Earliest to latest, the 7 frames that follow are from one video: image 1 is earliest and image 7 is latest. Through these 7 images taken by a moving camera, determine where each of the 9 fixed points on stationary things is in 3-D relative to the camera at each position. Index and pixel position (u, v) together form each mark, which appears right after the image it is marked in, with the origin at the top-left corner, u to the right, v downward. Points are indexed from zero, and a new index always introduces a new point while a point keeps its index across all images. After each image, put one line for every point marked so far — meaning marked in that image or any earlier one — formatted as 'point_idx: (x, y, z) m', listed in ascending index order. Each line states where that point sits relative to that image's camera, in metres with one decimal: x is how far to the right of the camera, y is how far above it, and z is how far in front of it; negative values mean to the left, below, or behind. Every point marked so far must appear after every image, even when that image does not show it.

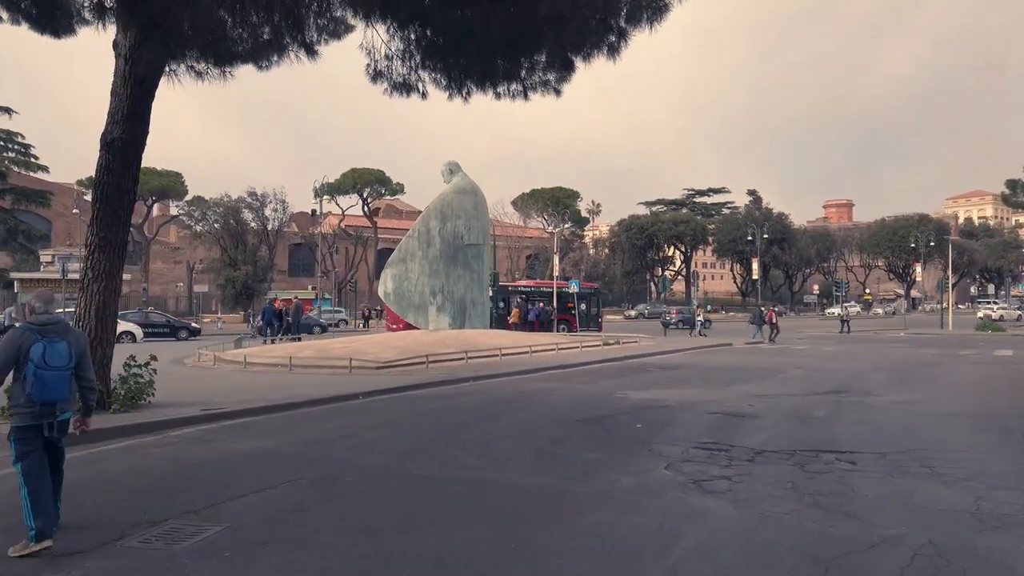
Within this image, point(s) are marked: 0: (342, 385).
0: (-3.5, -2.0, +15.2) m
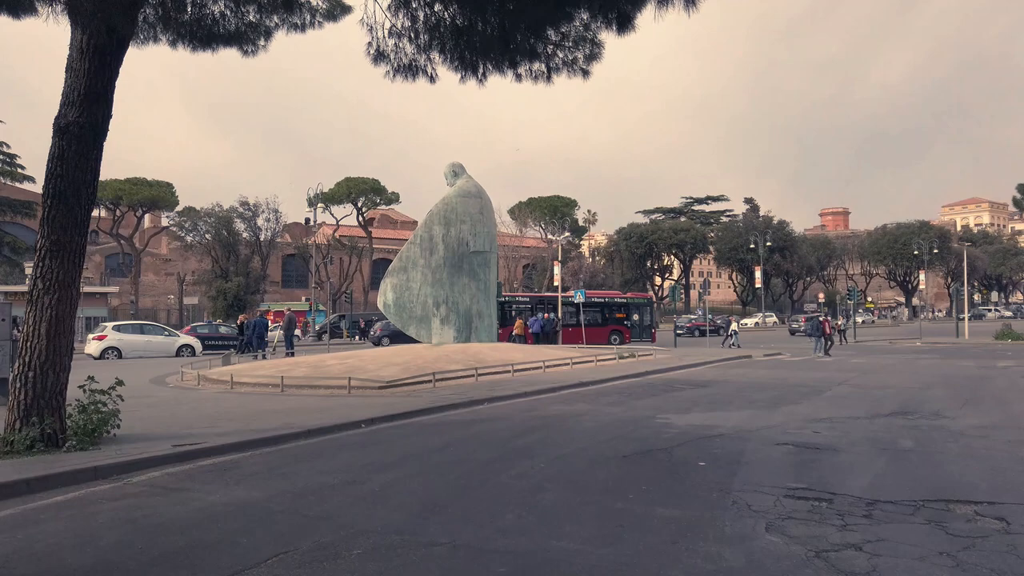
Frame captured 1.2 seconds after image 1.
0: (-3.1, -2.2, +13.3) m
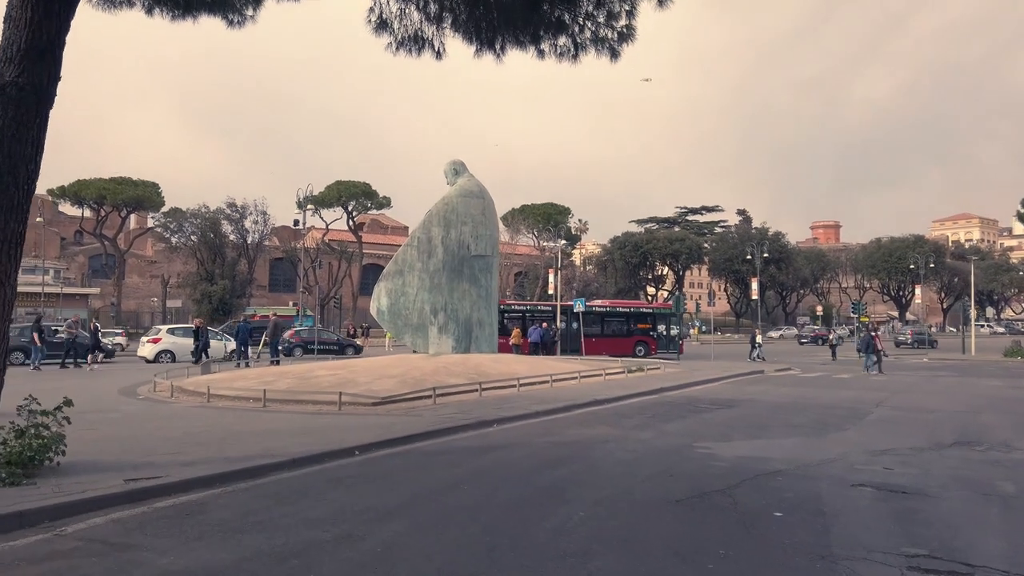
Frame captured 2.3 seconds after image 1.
0: (-2.8, -2.3, +11.5) m
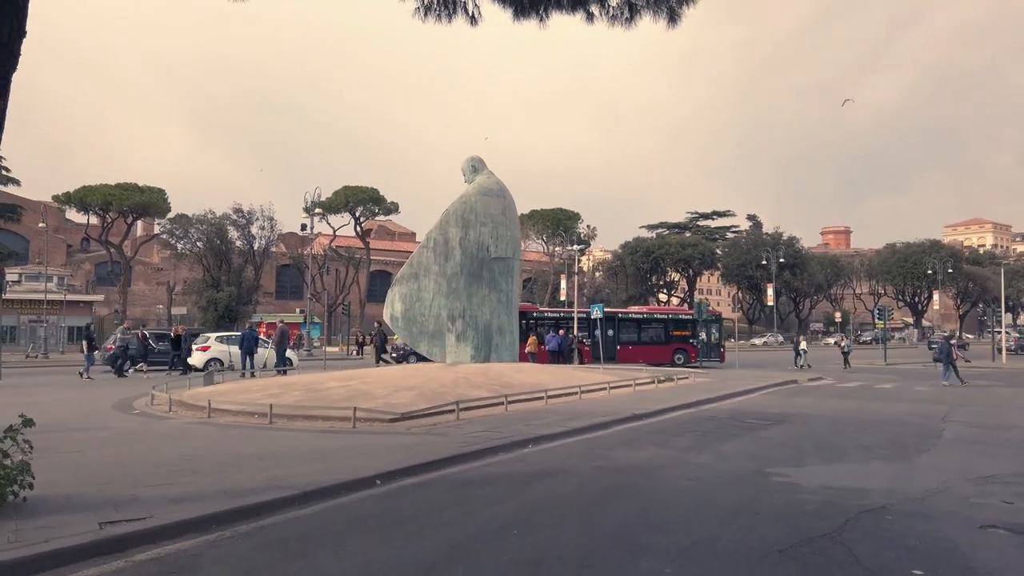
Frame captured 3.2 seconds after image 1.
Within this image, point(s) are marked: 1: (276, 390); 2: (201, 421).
0: (-2.2, -2.3, +9.9) m
1: (-5.7, -2.5, +17.9) m
2: (-6.1, -2.6, +14.5) m
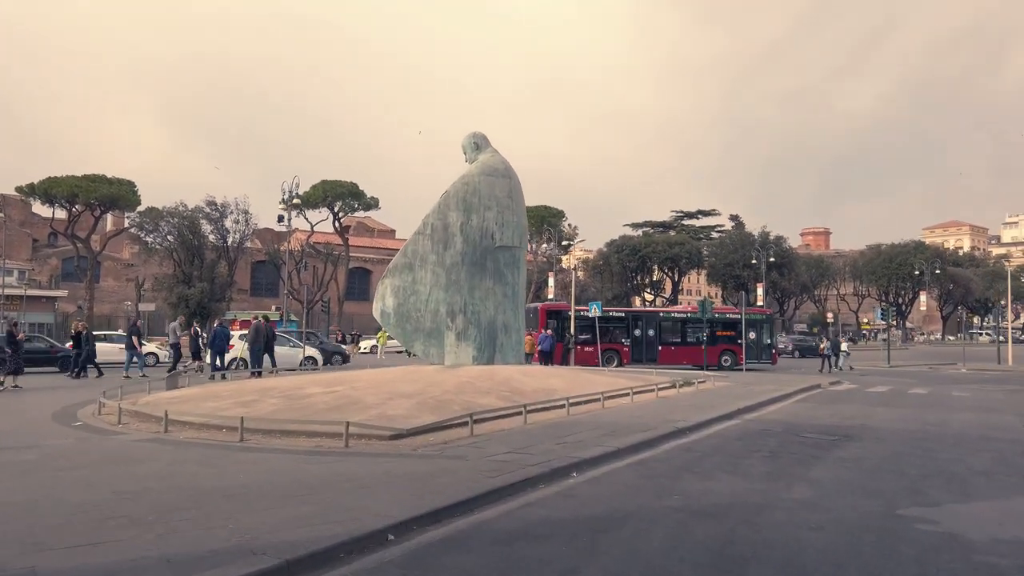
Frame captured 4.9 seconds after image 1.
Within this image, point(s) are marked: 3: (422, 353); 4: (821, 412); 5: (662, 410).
0: (-1.7, -2.1, +7.4) m
1: (-5.4, -2.2, +15.2) m
2: (-5.7, -2.4, +11.9) m
3: (-2.3, -1.7, +19.4) m
4: (+7.2, -2.9, +17.3) m
5: (+3.3, -2.7, +16.3) m
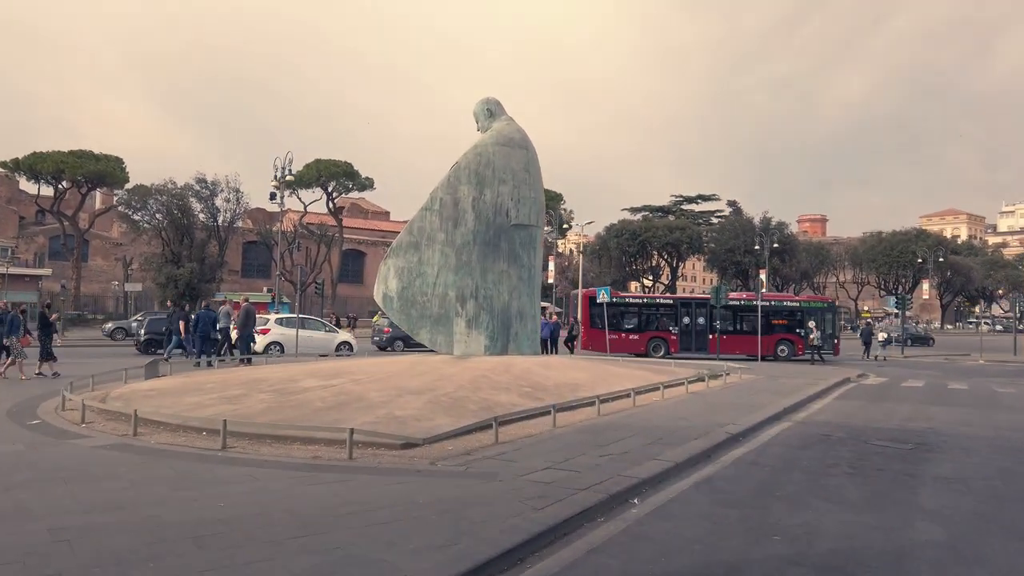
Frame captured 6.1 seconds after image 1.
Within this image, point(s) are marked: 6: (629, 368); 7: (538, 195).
0: (-1.2, -1.9, +5.6) m
1: (-5.0, -1.9, +13.4) m
2: (-5.3, -2.1, +10.0) m
3: (-2.0, -1.3, +17.5) m
4: (+7.6, -2.6, +15.6) m
5: (+3.7, -2.4, +14.6) m
6: (+3.0, -2.0, +18.8) m
7: (+0.6, +2.3, +18.1) m
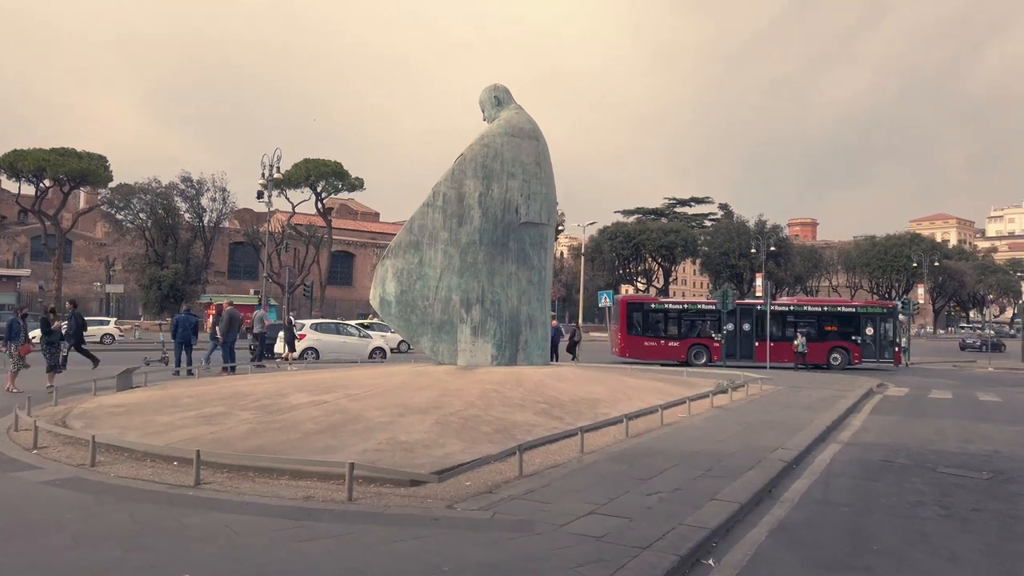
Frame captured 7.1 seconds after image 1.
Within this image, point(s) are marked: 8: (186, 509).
0: (-0.8, -2.0, +4.0) m
1: (-4.7, -1.9, +11.8) m
2: (-4.9, -2.1, +8.4) m
3: (-1.8, -1.3, +16.0) m
4: (+7.8, -2.7, +14.2) m
5: (+3.9, -2.5, +13.1) m
6: (+3.2, -2.1, +17.3) m
7: (+0.8, +2.2, +16.6) m
8: (-3.2, -2.1, +7.1) m
